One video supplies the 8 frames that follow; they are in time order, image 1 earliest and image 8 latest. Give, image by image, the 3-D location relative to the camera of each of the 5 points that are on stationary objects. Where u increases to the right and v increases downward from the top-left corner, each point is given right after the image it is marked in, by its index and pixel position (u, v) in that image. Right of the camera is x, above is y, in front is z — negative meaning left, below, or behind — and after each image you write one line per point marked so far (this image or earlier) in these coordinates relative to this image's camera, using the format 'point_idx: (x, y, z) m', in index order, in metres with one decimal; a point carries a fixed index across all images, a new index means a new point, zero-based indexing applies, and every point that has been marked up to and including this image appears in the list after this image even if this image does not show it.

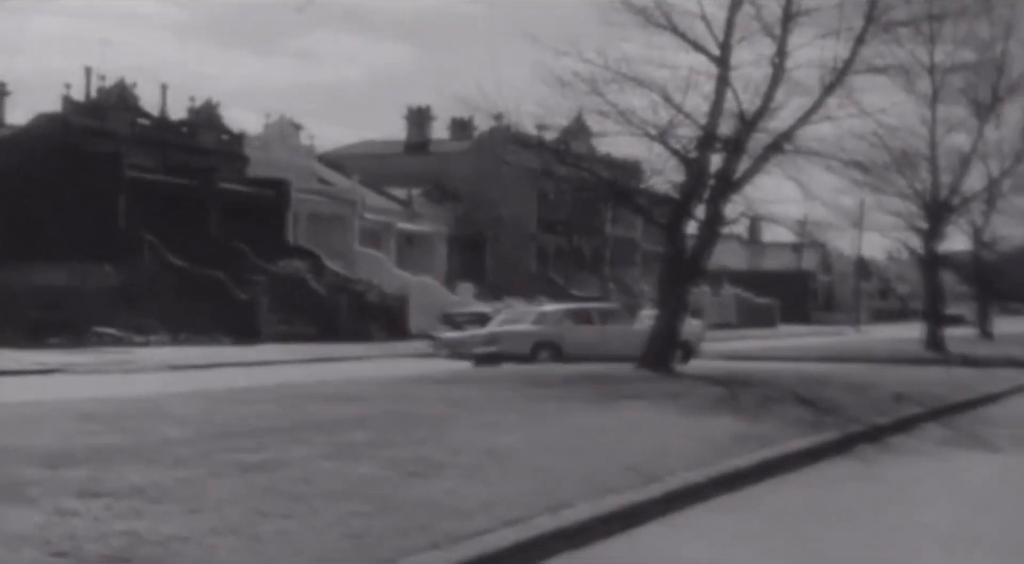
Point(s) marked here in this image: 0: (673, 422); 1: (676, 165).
0: (+1.4, -1.3, +15.1) m
1: (+1.9, +1.3, +19.5) m
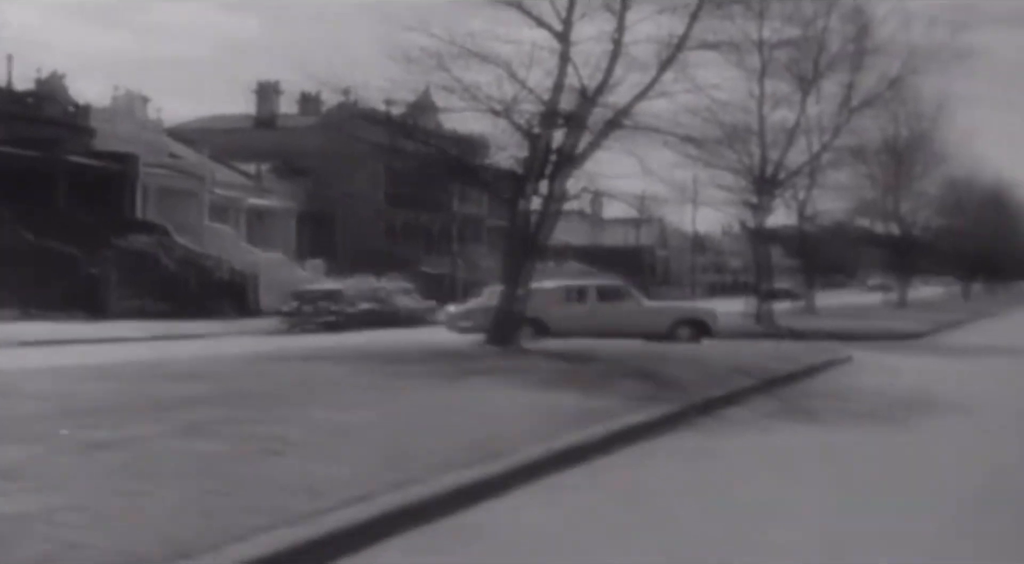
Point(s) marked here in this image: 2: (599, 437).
0: (0.0, -1.1, +15.5) m
1: (+0.1, +1.6, +19.8) m
2: (+0.7, -1.3, +13.9) m
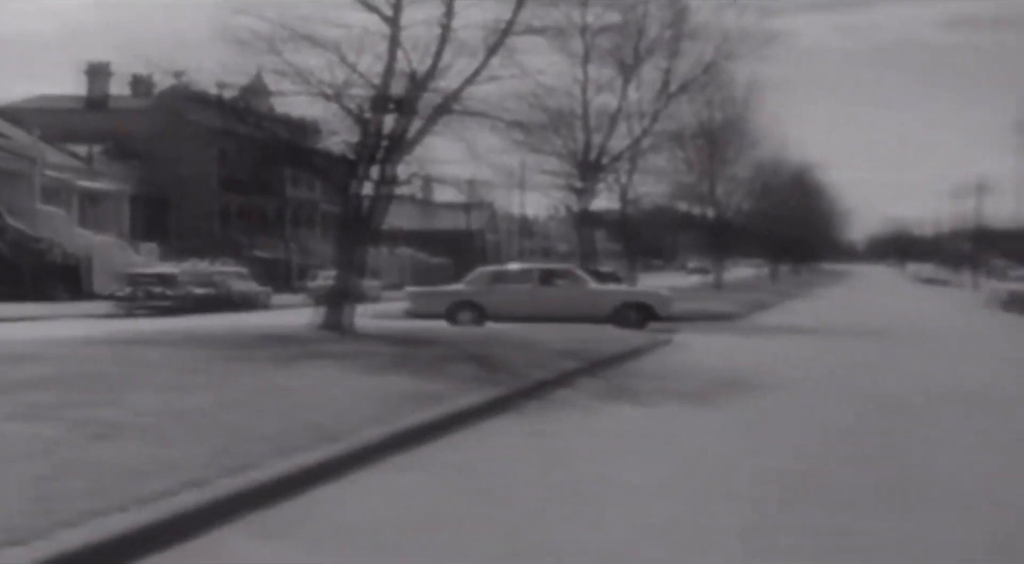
0: (-1.5, -1.0, +16.0) m
1: (-1.9, +1.9, +20.2) m
2: (-0.7, -1.2, +14.4) m
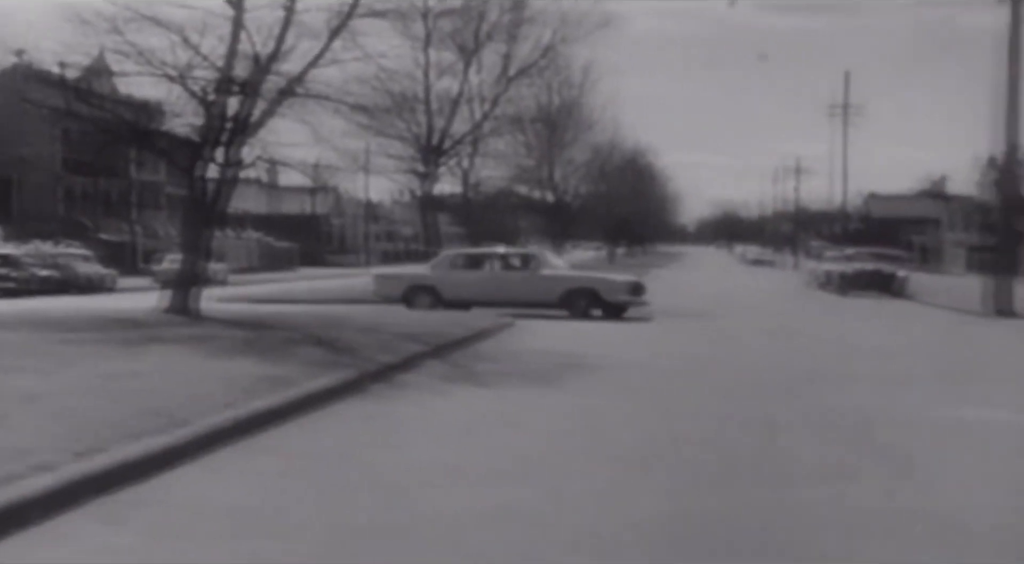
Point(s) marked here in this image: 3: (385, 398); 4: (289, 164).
0: (-3.0, -0.8, +16.3) m
1: (-3.8, +2.1, +20.3) m
2: (-2.0, -1.1, +14.8) m
3: (-1.1, -1.1, +15.5) m
4: (-2.4, +1.3, +18.7) m
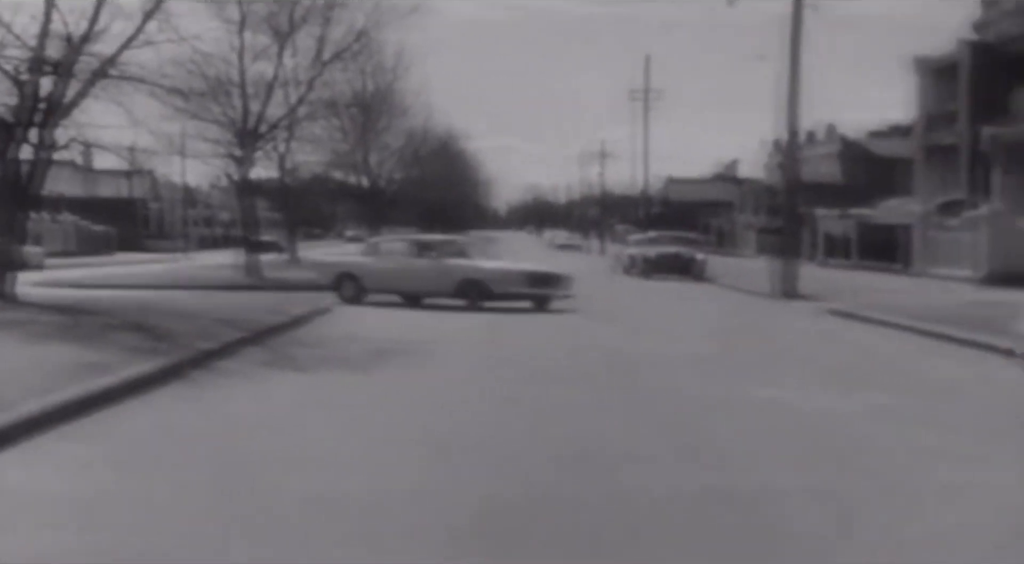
0: (-4.7, -0.7, +16.4) m
1: (-6.0, +2.3, +20.3) m
2: (-3.6, -1.0, +15.1) m
3: (-2.8, -0.9, +15.8) m
4: (-4.5, +1.5, +18.8) m
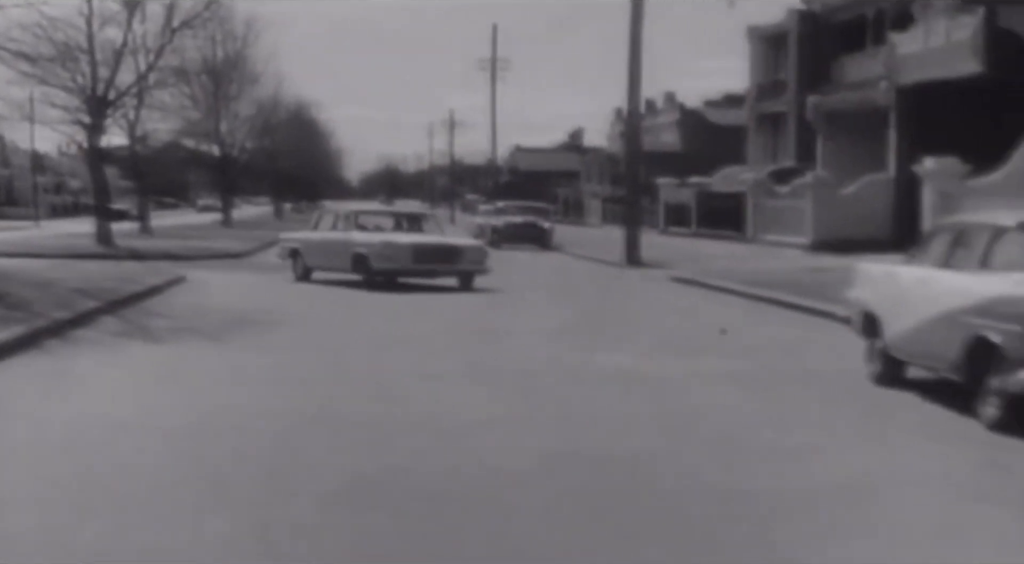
0: (-6.2, -0.4, +16.4) m
1: (-7.7, +2.7, +20.0) m
2: (-4.9, -0.7, +15.1) m
3: (-4.2, -0.7, +16.0) m
4: (-6.1, +1.8, +18.7) m
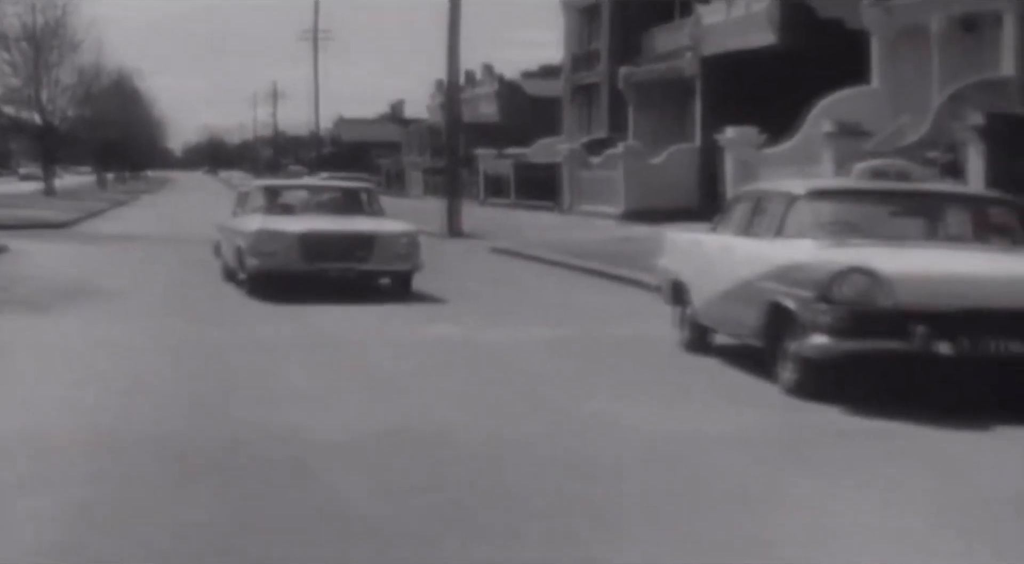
0: (-7.9, -0.1, +15.9) m
1: (-9.7, +3.1, +19.4) m
2: (-6.6, -0.4, +14.7) m
3: (-5.9, -0.4, +15.6) m
4: (-8.0, +2.2, +18.2) m
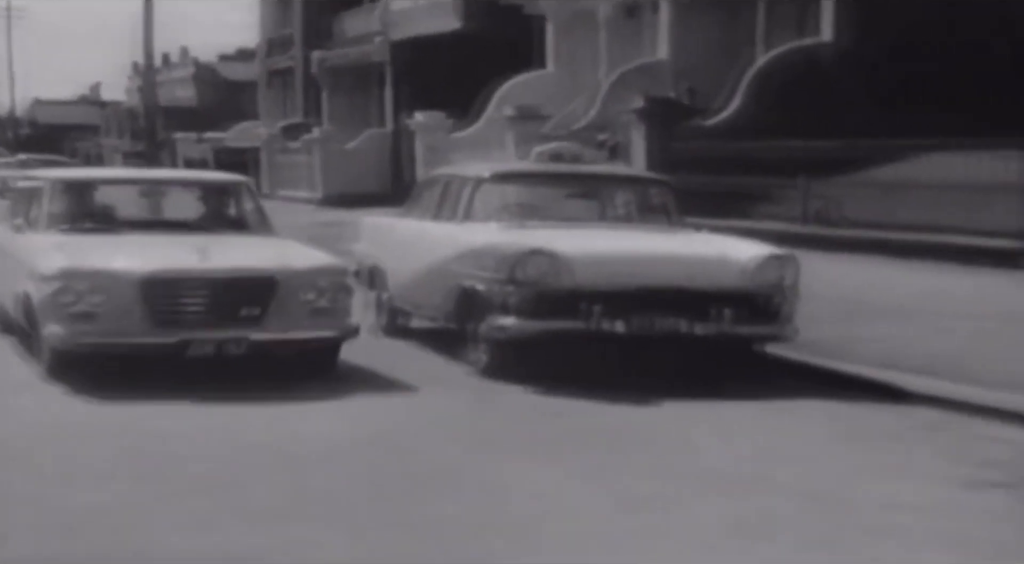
0: (-10.6, 0.0, +14.6) m
1: (-12.9, +3.2, +17.8) m
2: (-9.1, -0.3, +13.6) m
3: (-8.6, -0.2, +14.6) m
4: (-11.0, +2.3, +16.9) m
